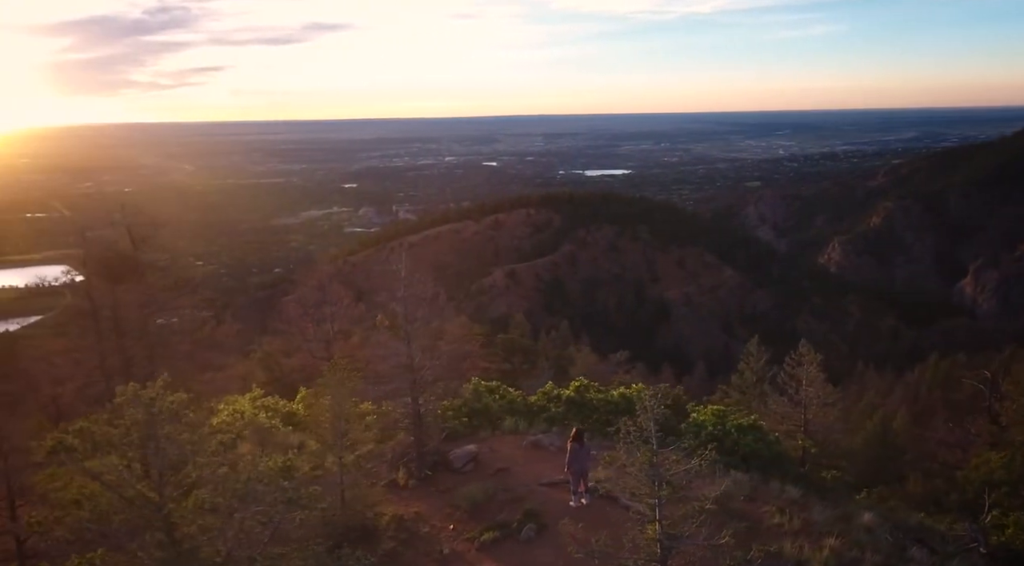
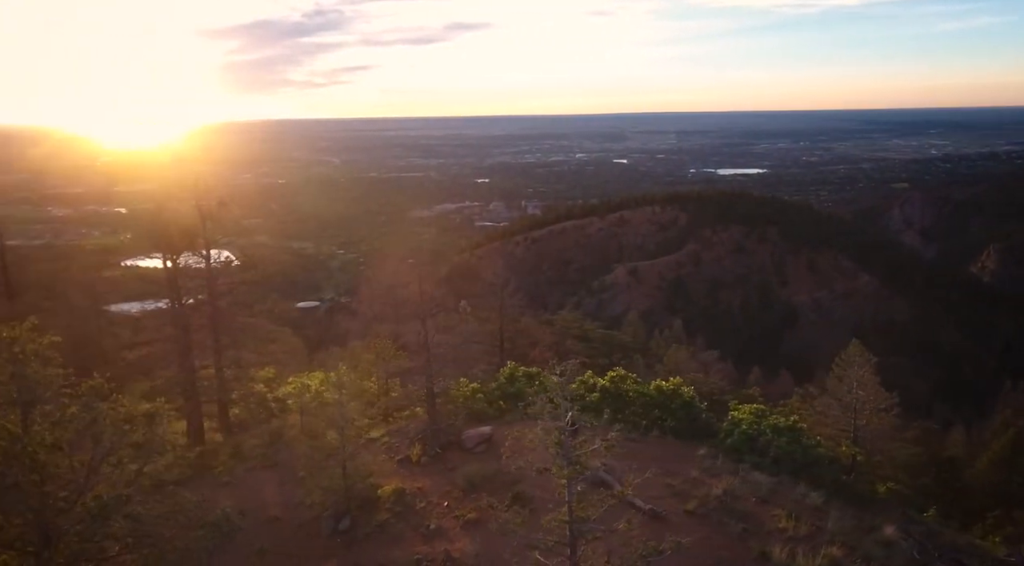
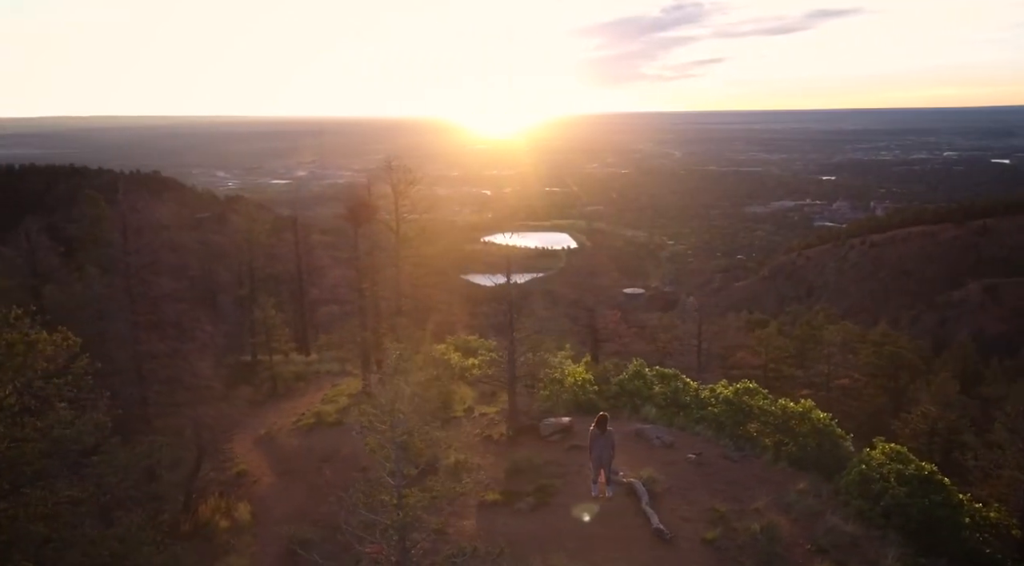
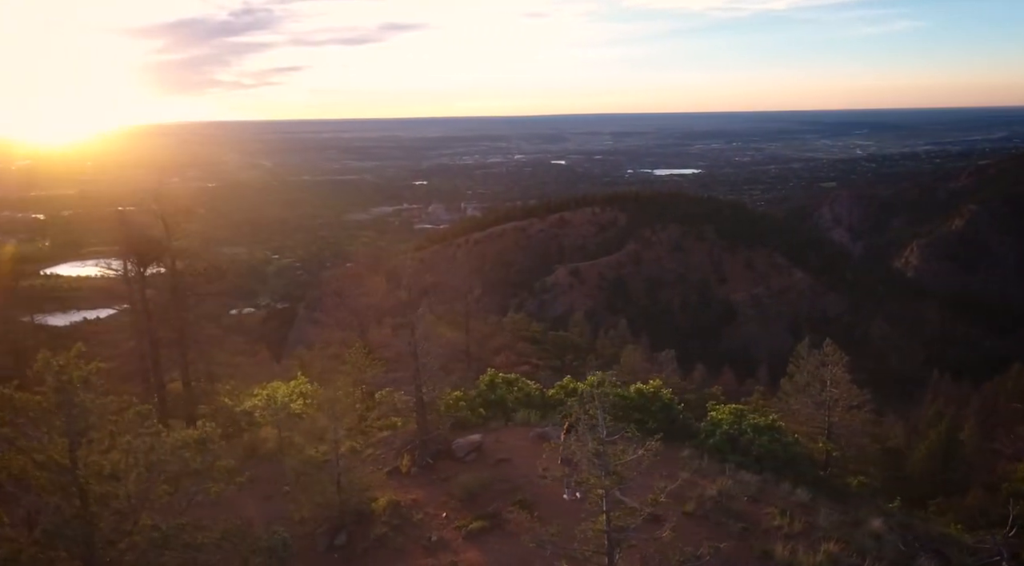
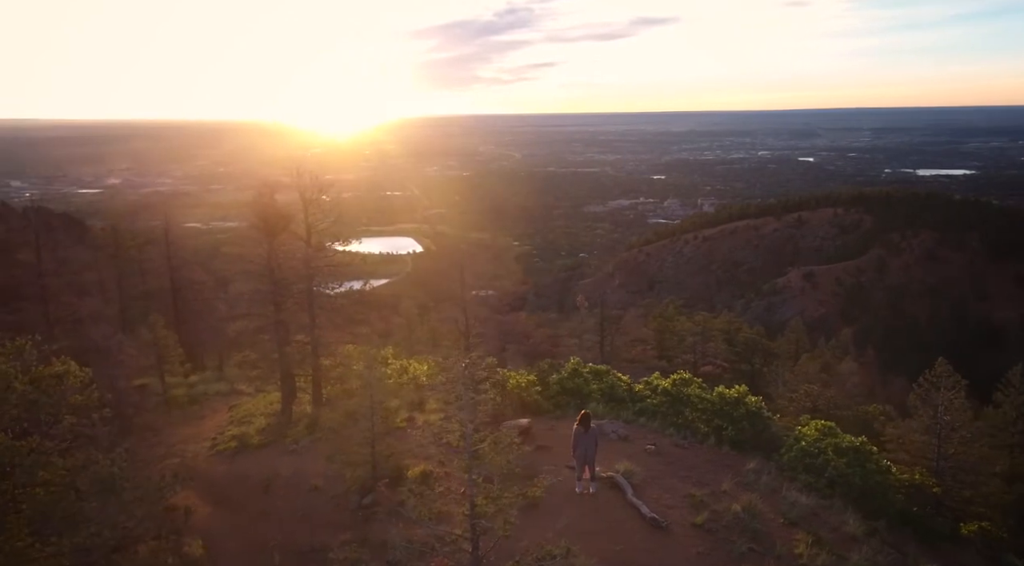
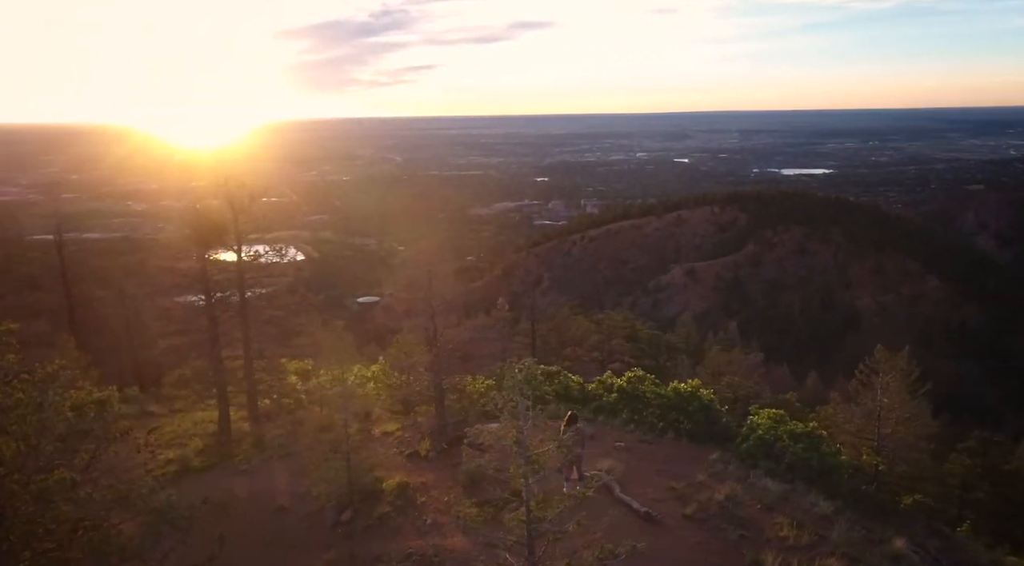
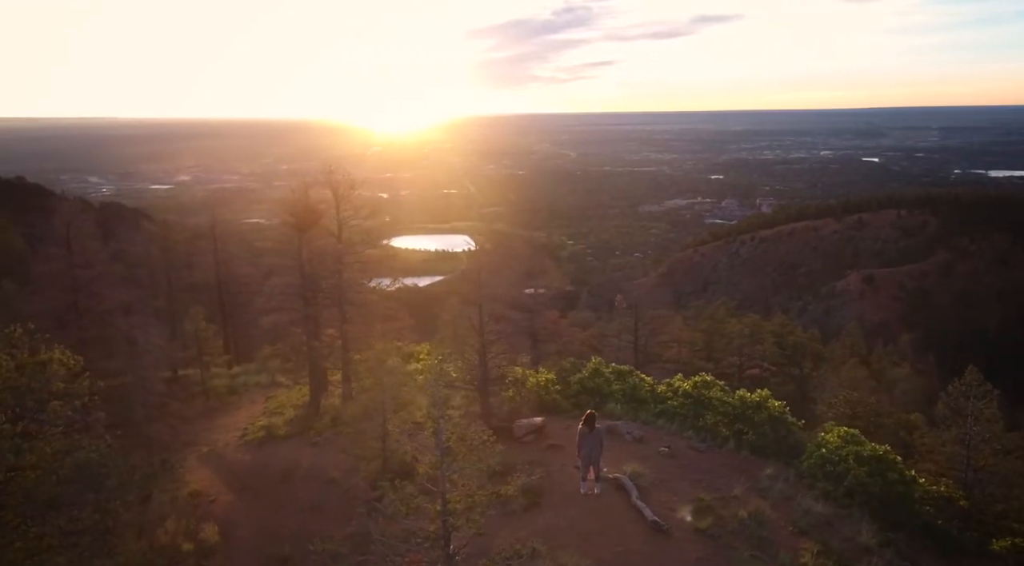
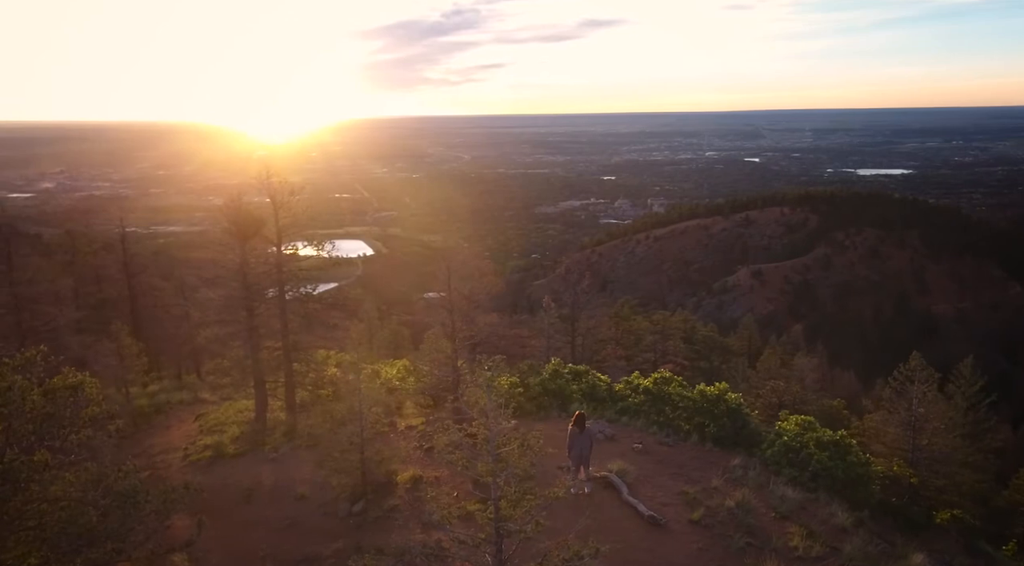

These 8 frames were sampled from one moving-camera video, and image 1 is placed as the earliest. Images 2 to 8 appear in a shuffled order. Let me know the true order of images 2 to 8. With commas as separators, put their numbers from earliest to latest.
4, 2, 6, 8, 5, 7, 3
